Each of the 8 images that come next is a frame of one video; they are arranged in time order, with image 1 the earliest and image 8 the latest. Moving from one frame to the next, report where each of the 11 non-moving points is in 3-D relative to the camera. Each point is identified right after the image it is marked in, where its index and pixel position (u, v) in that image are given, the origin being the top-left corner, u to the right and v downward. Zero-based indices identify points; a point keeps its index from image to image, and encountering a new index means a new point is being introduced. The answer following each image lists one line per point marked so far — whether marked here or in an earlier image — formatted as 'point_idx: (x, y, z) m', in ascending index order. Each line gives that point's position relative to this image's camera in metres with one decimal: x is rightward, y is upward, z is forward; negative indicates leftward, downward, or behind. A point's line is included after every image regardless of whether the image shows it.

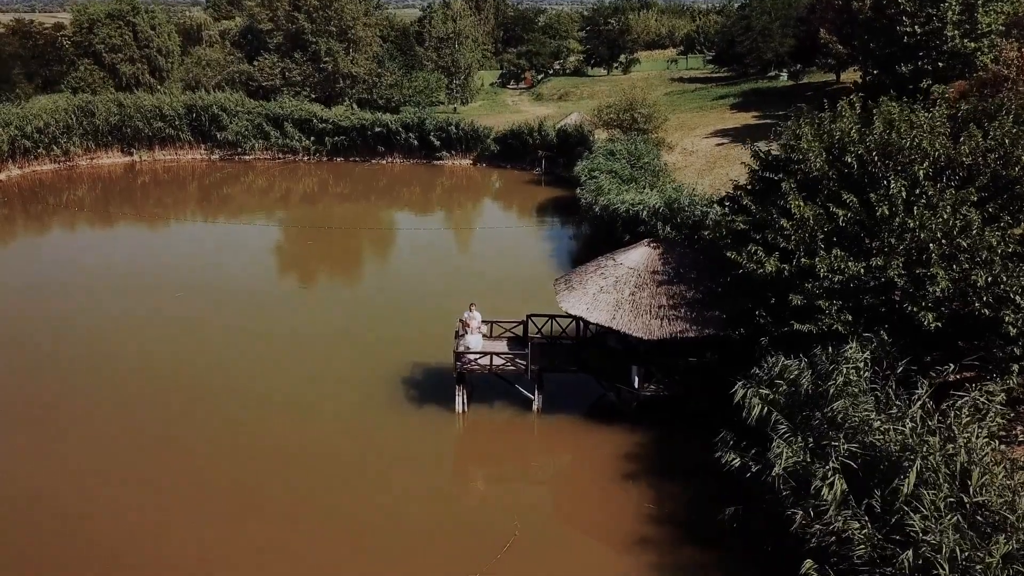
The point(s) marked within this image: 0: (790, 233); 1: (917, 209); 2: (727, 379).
0: (+5.3, +1.0, +14.2) m
1: (+7.2, +1.4, +13.4) m
2: (+4.4, -1.8, +15.2) m
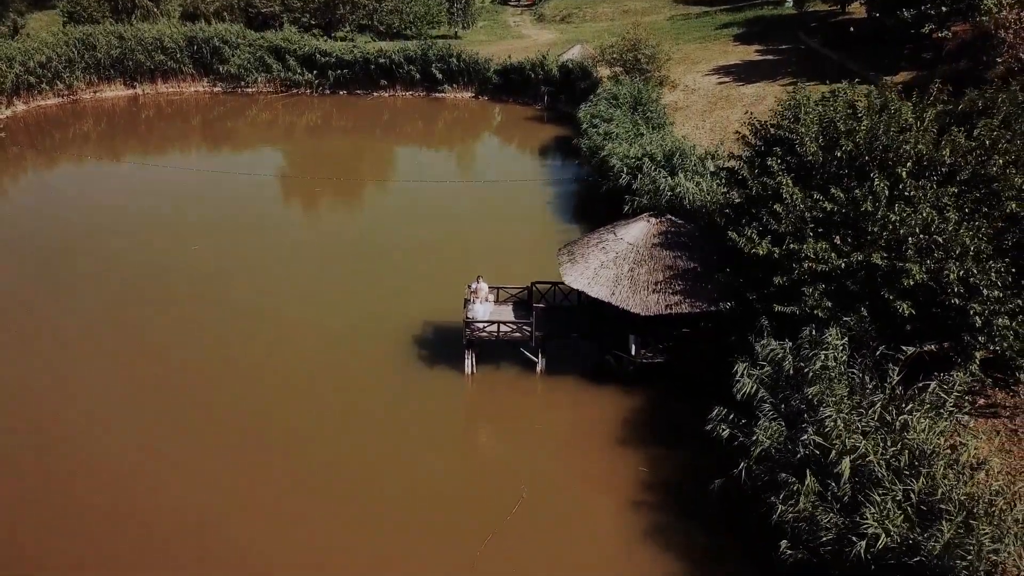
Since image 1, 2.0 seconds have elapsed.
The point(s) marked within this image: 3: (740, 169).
0: (+5.4, +1.4, +15.2) m
1: (+7.4, +1.6, +14.3) m
2: (+4.5, -1.3, +16.5) m
3: (+5.3, +2.7, +17.2) m
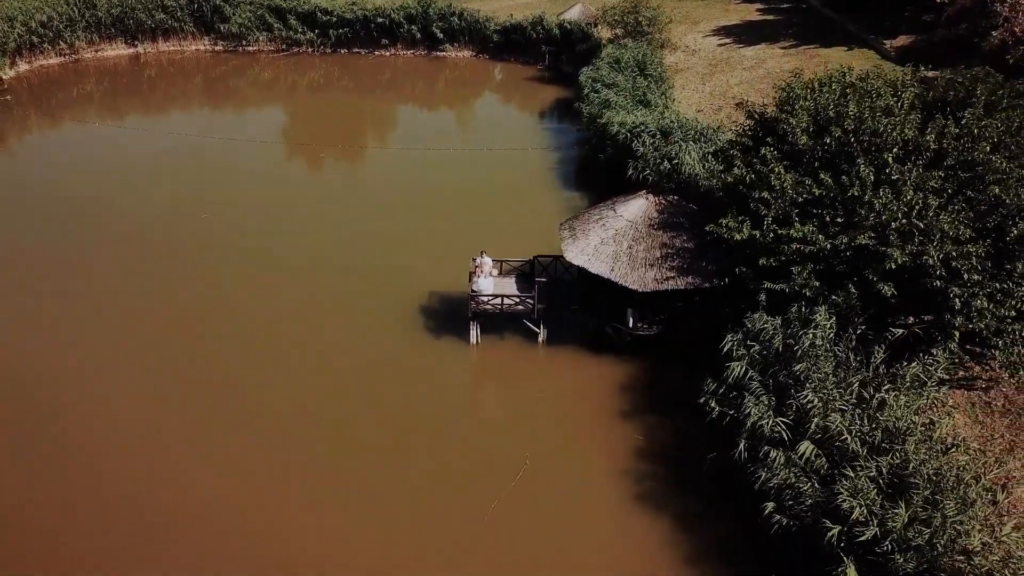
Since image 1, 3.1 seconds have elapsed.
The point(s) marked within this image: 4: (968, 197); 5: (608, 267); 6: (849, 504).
0: (+5.5, +1.9, +15.8) m
1: (+7.5, +2.0, +15.0) m
2: (+4.6, -0.7, +17.4) m
3: (+5.4, +3.3, +17.7) m
4: (+9.1, +1.8, +14.9) m
5: (+2.2, +0.5, +17.2) m
6: (+5.5, -3.6, +12.2) m
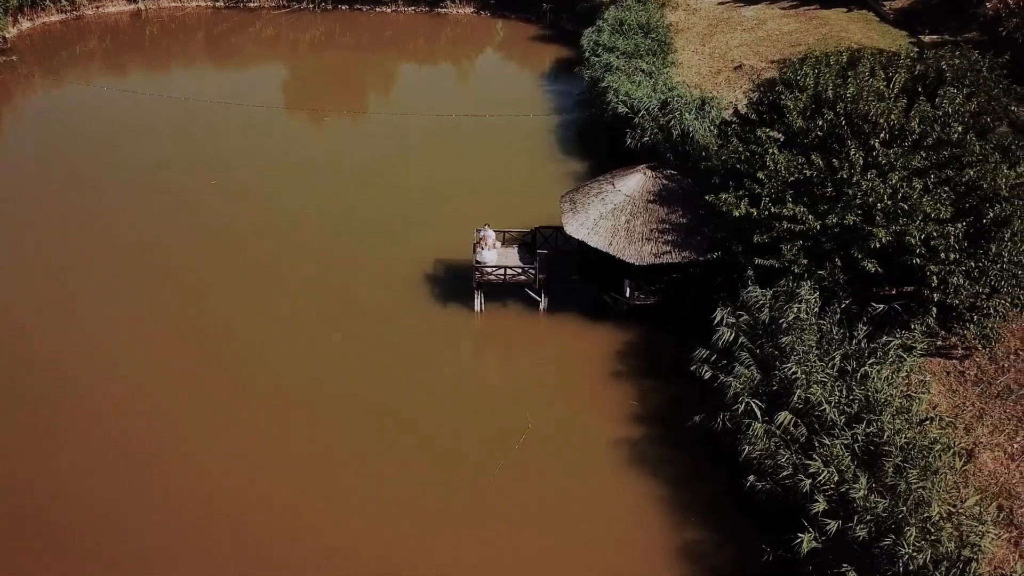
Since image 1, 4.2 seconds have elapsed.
0: (+5.6, +2.4, +16.5) m
1: (+7.6, +2.5, +15.7) m
2: (+4.7, -0.1, +18.2) m
3: (+5.5, +4.0, +18.3) m
4: (+9.2, +2.2, +15.6) m
5: (+2.3, +1.1, +17.9) m
6: (+5.6, -3.4, +13.3) m
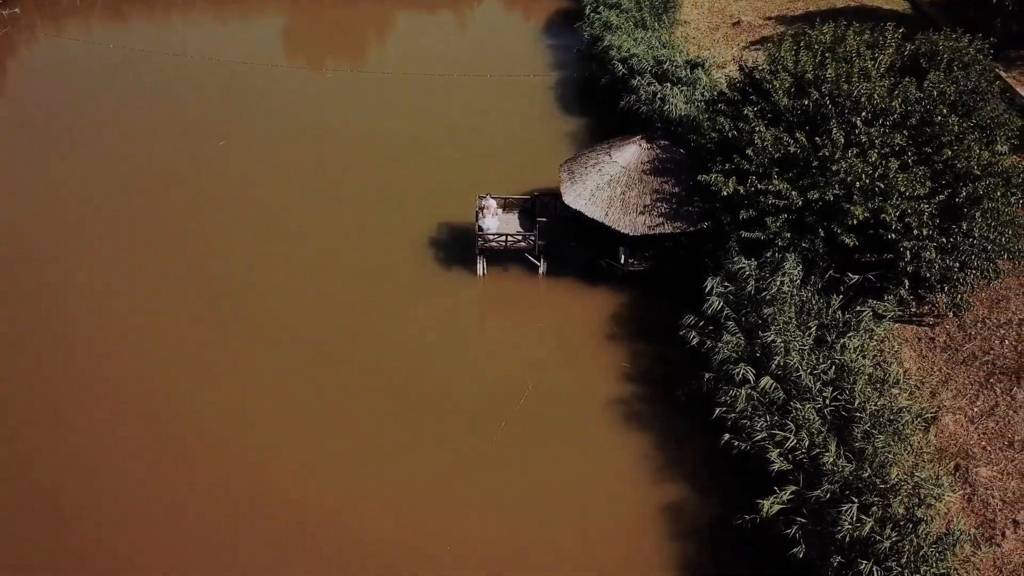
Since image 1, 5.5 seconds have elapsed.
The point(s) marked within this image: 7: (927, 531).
0: (+5.6, +3.1, +17.3) m
1: (+7.6, +3.0, +16.4) m
2: (+4.7, +0.8, +19.2) m
3: (+5.5, +4.8, +18.9) m
4: (+9.2, +2.8, +16.3) m
5: (+2.3, +2.0, +18.8) m
6: (+5.6, -3.0, +14.6) m
7: (+7.3, -4.3, +13.0) m
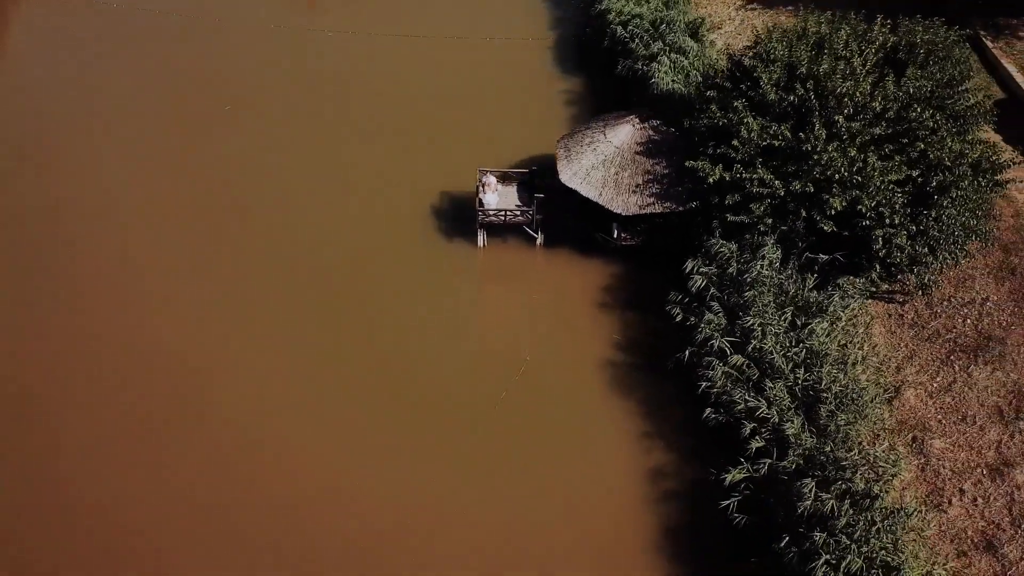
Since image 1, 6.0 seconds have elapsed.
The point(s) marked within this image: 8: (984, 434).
0: (+5.7, +3.5, +18.1) m
1: (+7.7, +3.4, +17.3) m
2: (+4.7, +1.5, +20.2) m
3: (+5.5, +5.4, +19.5) m
4: (+9.3, +3.1, +17.3) m
5: (+2.3, +2.6, +19.6) m
6: (+5.6, -2.8, +16.1) m
7: (+7.4, -4.3, +14.7) m
8: (+10.7, -3.3, +16.7) m
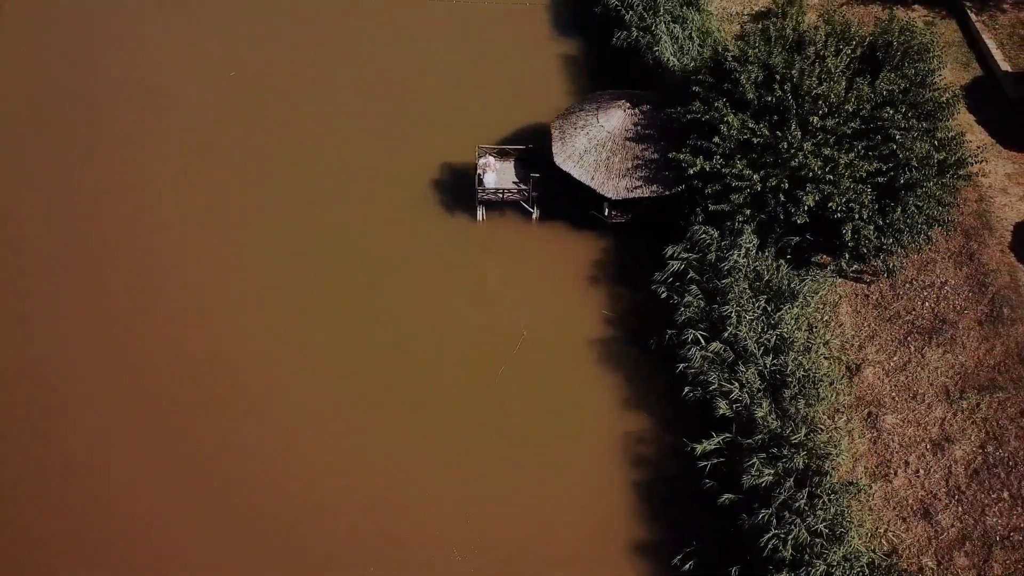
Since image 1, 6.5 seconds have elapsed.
0: (+5.8, +3.9, +19.1) m
1: (+7.8, +3.6, +18.4) m
2: (+4.6, +2.1, +21.4) m
3: (+5.6, +5.9, +20.2) m
4: (+9.4, +3.3, +18.5) m
5: (+2.3, +3.2, +20.6) m
6: (+5.6, -2.6, +17.9) m
7: (+7.4, -4.3, +16.8) m
8: (+10.7, -3.1, +18.8) m
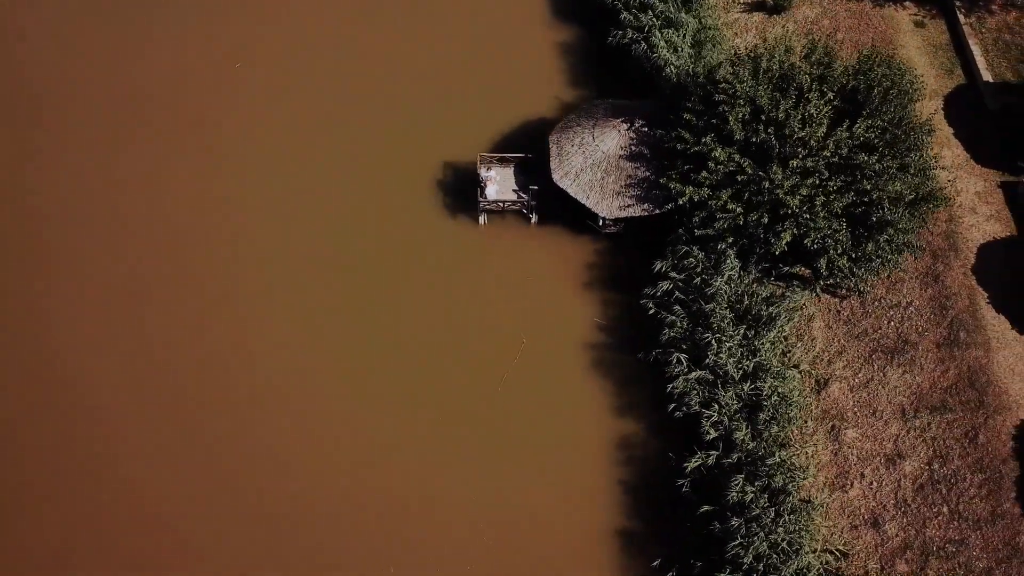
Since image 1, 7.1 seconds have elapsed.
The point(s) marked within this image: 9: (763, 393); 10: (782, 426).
0: (+6.0, +3.2, +19.9) m
1: (+8.0, +2.7, +19.3) m
2: (+4.6, +1.8, +22.4) m
3: (+5.8, +5.4, +20.7) m
4: (+9.6, +2.4, +19.5) m
5: (+2.4, +2.8, +21.2) m
6: (+5.7, -3.4, +19.6) m
7: (+7.4, -5.3, +18.9) m
8: (+10.7, -4.0, +20.9) m
9: (+7.0, -2.8, +19.7) m
10: (+7.3, -3.7, +19.6) m
